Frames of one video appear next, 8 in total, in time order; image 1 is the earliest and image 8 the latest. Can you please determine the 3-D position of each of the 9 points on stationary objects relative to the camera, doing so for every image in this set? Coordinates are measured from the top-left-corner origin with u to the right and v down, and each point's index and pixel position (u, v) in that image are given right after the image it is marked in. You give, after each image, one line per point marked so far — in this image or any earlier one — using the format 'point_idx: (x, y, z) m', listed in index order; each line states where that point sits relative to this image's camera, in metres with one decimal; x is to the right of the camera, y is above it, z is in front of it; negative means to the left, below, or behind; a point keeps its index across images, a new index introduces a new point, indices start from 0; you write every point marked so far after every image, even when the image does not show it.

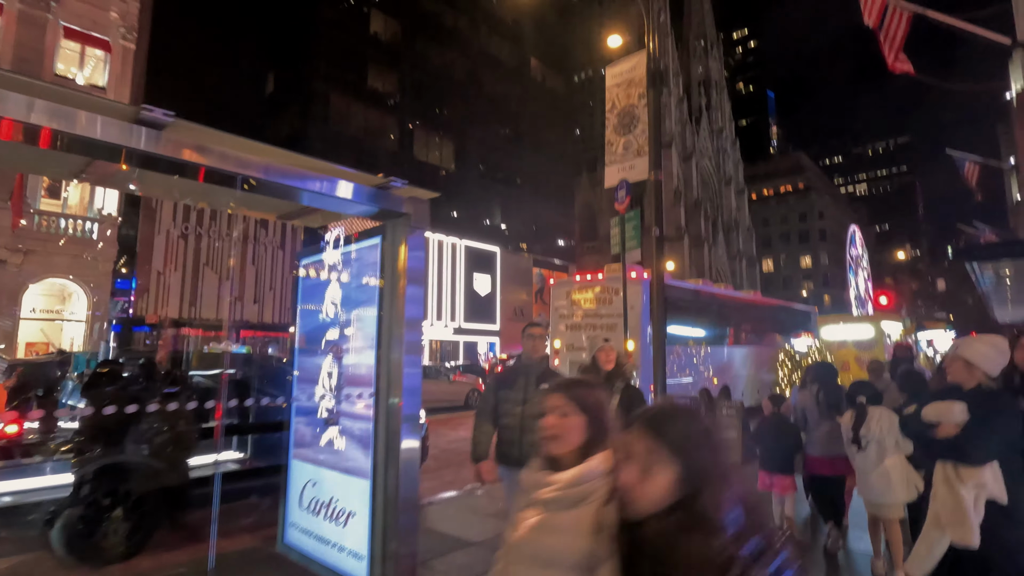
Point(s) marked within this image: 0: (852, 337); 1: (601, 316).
0: (+9.1, -1.3, +14.5) m
1: (+1.8, -0.6, +10.8) m
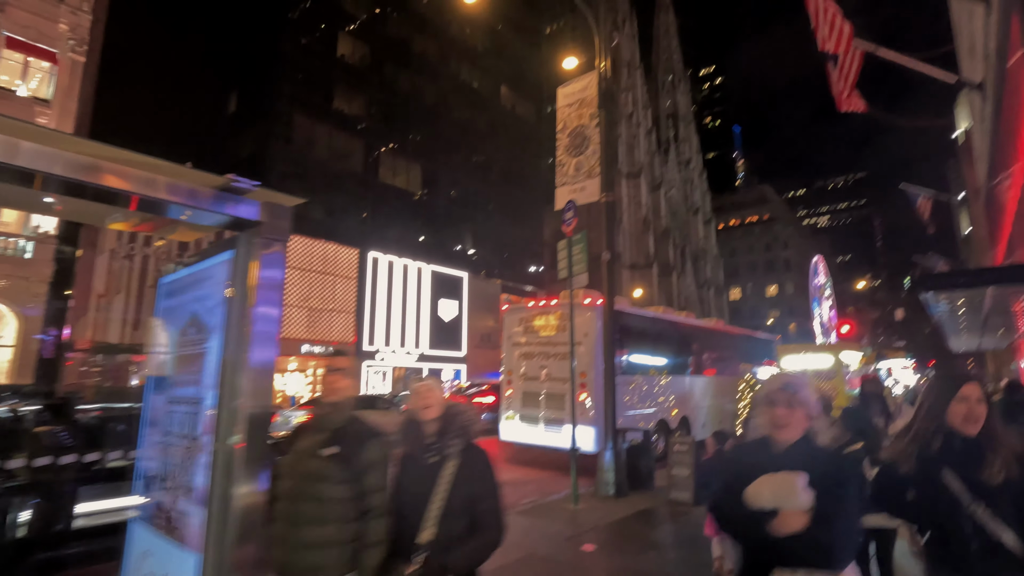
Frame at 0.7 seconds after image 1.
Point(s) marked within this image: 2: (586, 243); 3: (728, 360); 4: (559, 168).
0: (+7.9, -2.1, +14.3) m
1: (+0.8, -1.1, +10.3) m
2: (+1.0, +0.6, +7.1) m
3: (+6.3, -2.1, +15.6) m
4: (+0.8, +2.0, +8.8) m
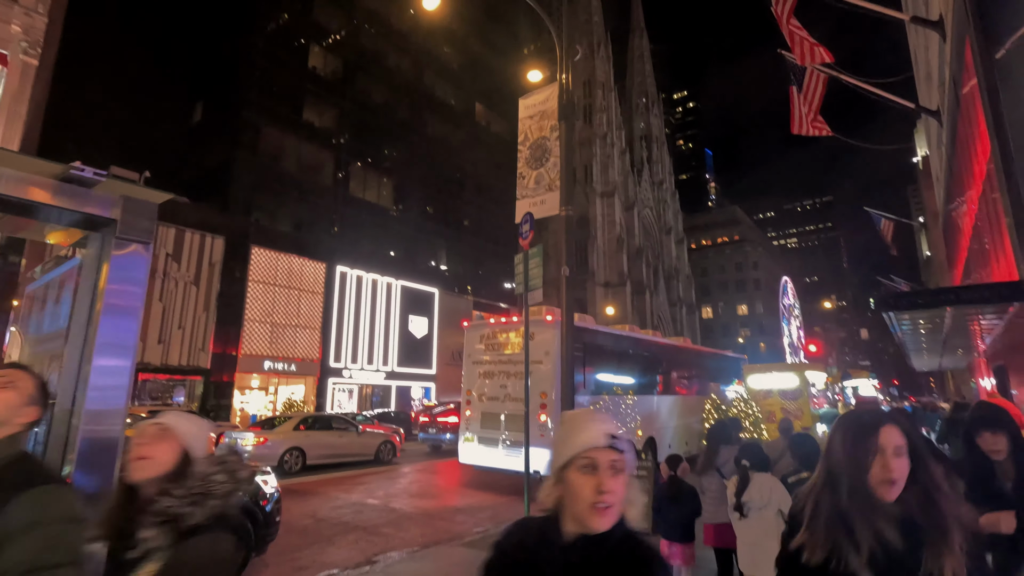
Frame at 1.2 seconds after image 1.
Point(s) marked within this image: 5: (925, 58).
0: (+7.0, -2.6, +14.2) m
1: (+0.1, -1.4, +9.9) m
2: (+0.4, +0.4, +6.8) m
3: (+5.3, -2.6, +15.4) m
4: (+0.1, +1.7, +8.6) m
5: (+15.0, +8.3, +19.3) m
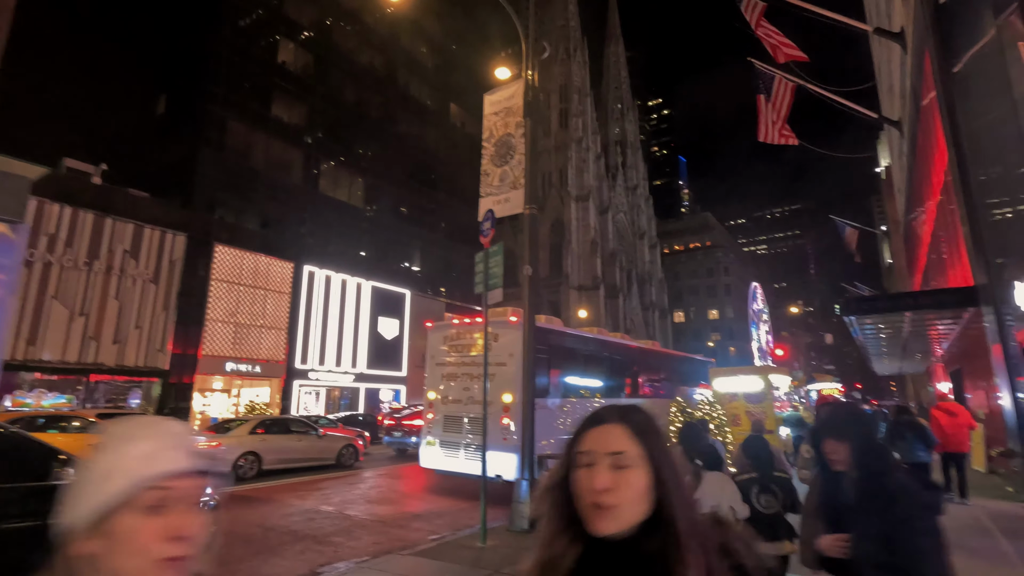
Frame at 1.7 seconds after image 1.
0: (+6.1, -2.7, +14.3) m
1: (-0.6, -1.4, +9.7) m
2: (-0.1, +0.4, +6.6) m
3: (+4.4, -2.7, +15.4) m
4: (-0.5, +1.7, +8.4) m
5: (+14.0, +8.1, +19.8) m
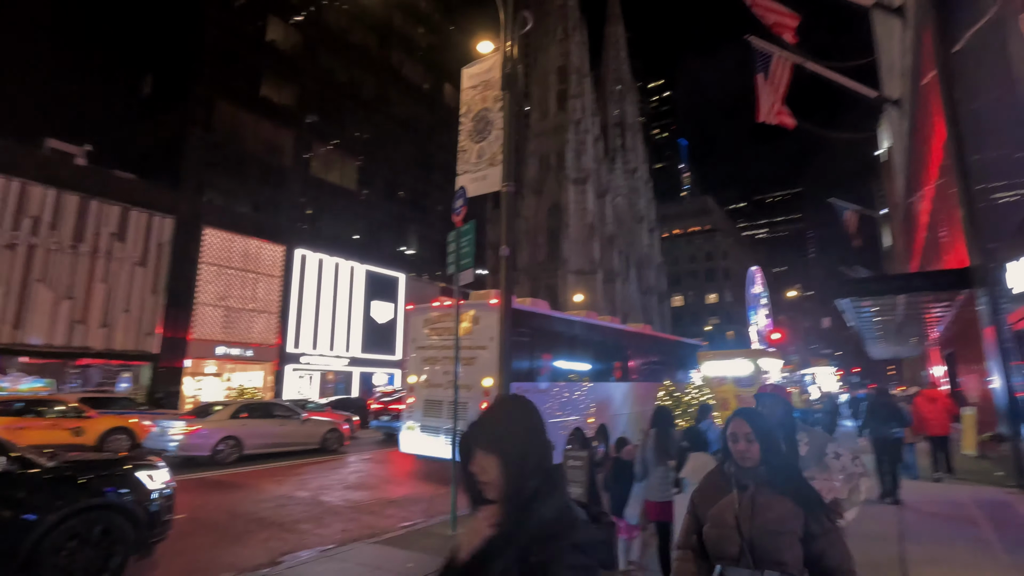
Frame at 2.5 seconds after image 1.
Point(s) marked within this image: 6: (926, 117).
0: (+5.8, -2.2, +14.1) m
1: (-0.9, -1.1, +9.5) m
2: (-0.4, +0.6, +6.3) m
3: (+4.0, -2.2, +15.2) m
4: (-0.8, +2.0, +8.1) m
5: (+13.6, +8.7, +19.3) m
6: (+11.2, +4.7, +14.5) m
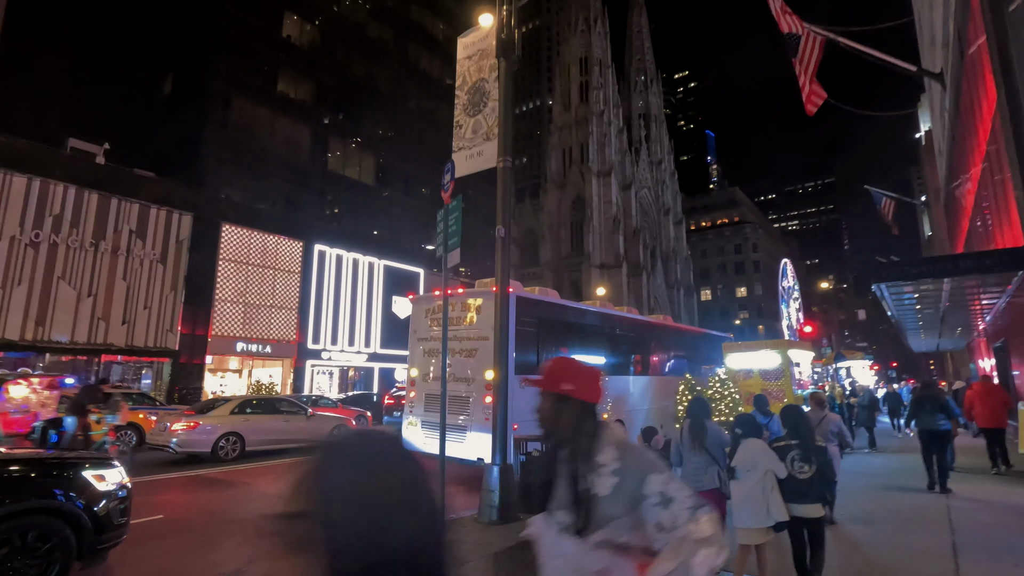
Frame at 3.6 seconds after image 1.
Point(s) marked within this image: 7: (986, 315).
0: (+6.1, -1.9, +13.2) m
1: (-0.8, -0.9, +8.9) m
2: (-0.5, +0.8, +5.8) m
3: (+4.4, -1.9, +14.4) m
4: (-0.8, +2.2, +7.5) m
5: (+14.1, +9.1, +18.0) m
6: (+11.5, +5.0, +13.3) m
7: (+14.0, -0.8, +15.8) m
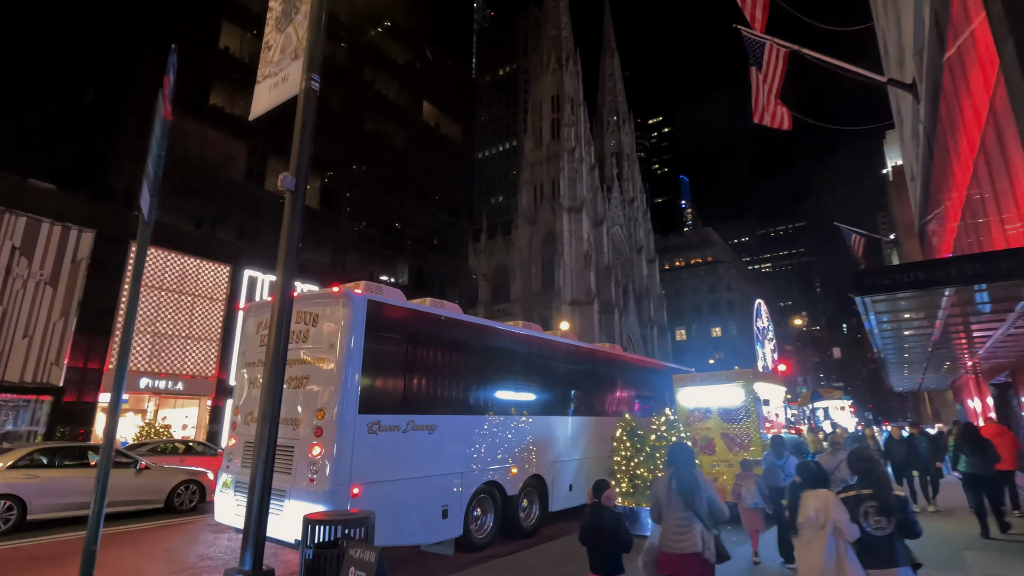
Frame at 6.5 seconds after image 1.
0: (+4.2, -2.4, +10.9) m
1: (-2.5, -0.9, +6.4) m
2: (-2.1, +1.0, +3.3) m
3: (+2.5, -2.4, +12.0) m
4: (-2.4, +2.3, +5.2) m
5: (+12.1, +8.2, +16.7) m
6: (+9.6, +4.5, +11.7) m
7: (+12.0, -1.5, +13.8) m
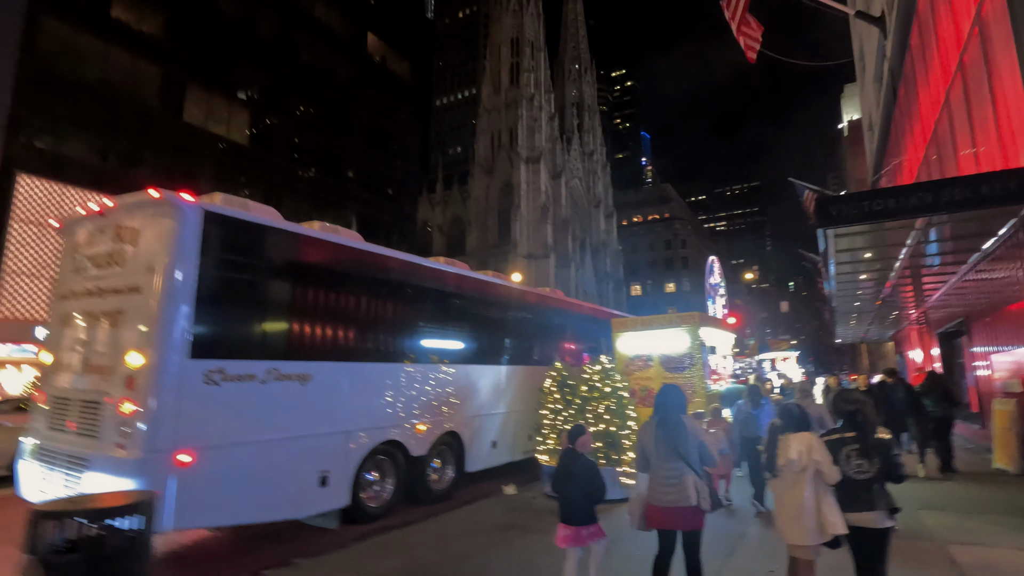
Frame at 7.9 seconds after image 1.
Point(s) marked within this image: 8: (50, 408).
0: (+2.9, -1.2, +10.0) m
1: (-3.5, -0.1, +4.9) m
2: (-2.8, +1.6, +1.7) m
3: (+1.0, -1.2, +10.9) m
4: (-3.3, +3.0, +3.4) m
5: (+10.4, +9.8, +15.5) m
6: (+8.3, +5.7, +10.6) m
7: (+10.4, -0.2, +13.4) m
8: (-4.3, -1.1, +5.0) m
